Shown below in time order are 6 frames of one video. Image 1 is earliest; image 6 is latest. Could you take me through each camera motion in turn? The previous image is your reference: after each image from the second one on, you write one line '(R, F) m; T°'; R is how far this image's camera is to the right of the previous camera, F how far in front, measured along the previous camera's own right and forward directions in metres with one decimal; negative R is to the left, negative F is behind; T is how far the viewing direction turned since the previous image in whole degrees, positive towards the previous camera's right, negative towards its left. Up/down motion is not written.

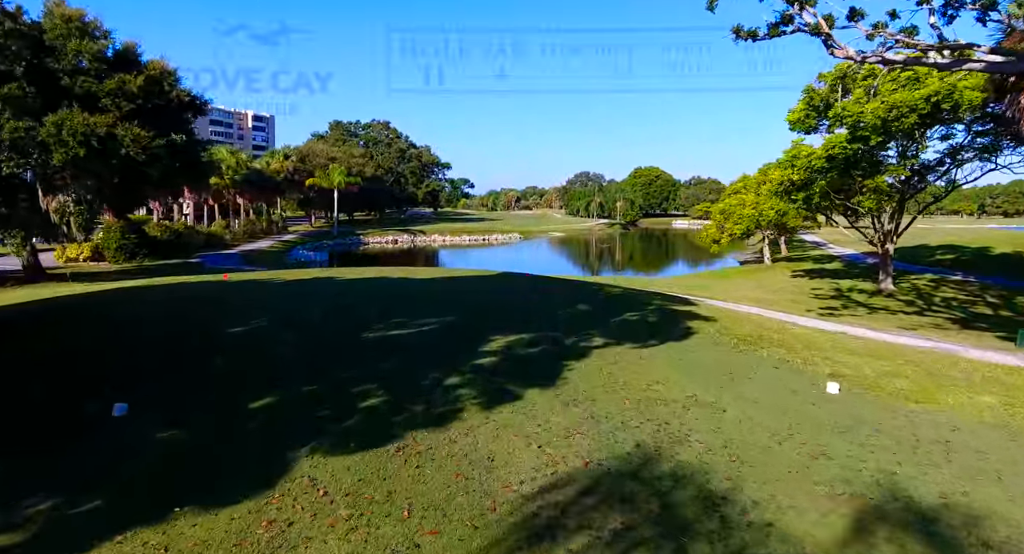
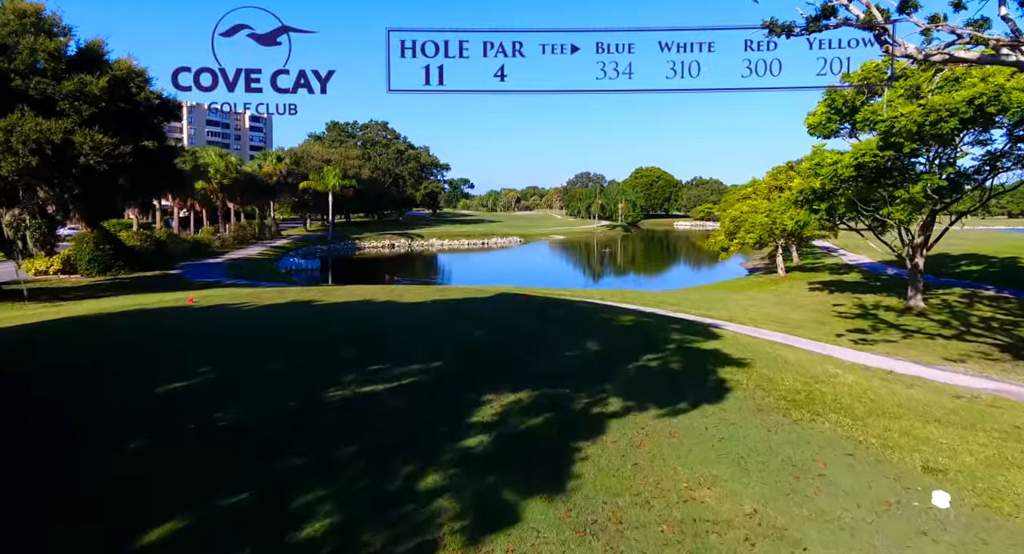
(0.0, +1.8) m; 0°
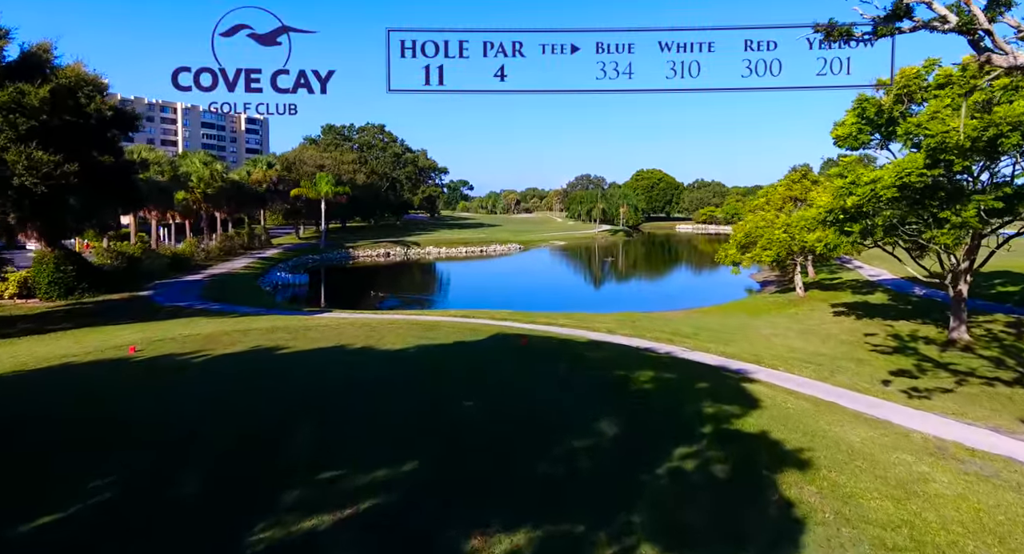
(+0.1, +2.3) m; 0°
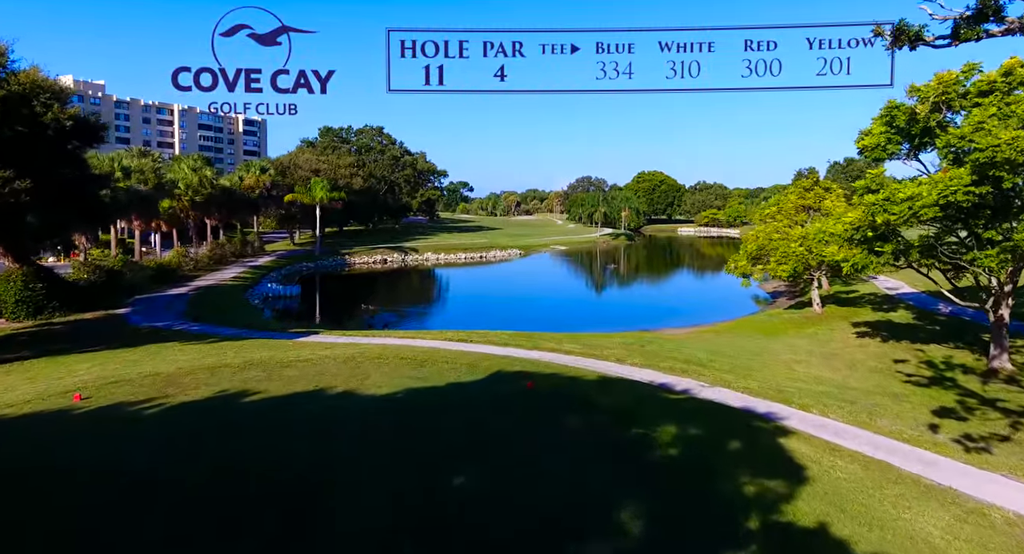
(0.0, +1.7) m; 0°
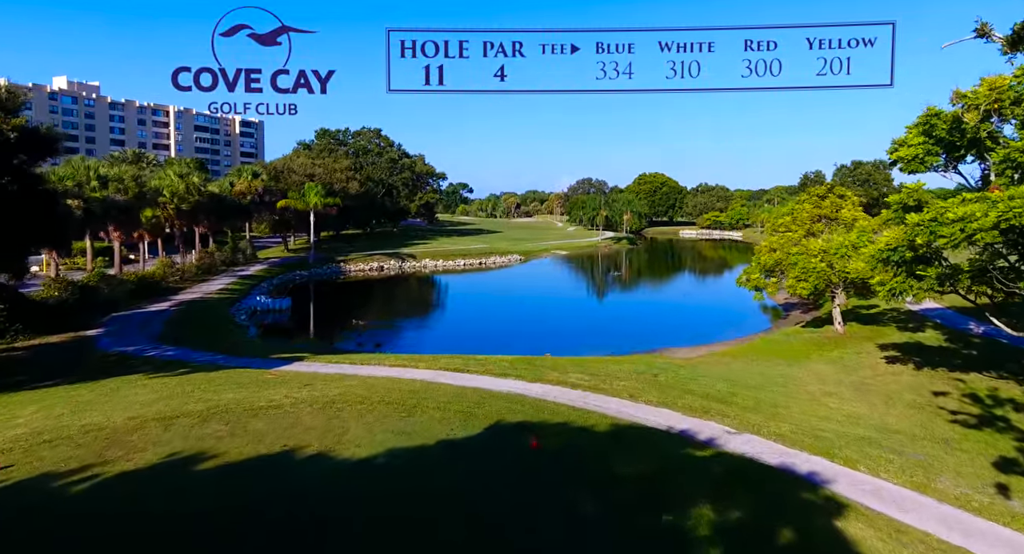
(0.0, +1.8) m; 0°
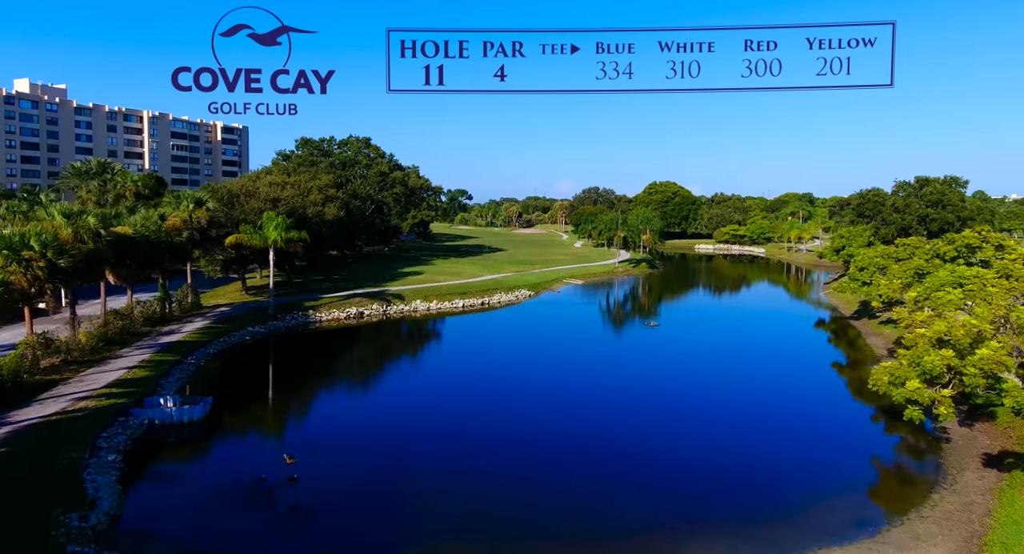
(-0.9, +12.2) m; 0°
